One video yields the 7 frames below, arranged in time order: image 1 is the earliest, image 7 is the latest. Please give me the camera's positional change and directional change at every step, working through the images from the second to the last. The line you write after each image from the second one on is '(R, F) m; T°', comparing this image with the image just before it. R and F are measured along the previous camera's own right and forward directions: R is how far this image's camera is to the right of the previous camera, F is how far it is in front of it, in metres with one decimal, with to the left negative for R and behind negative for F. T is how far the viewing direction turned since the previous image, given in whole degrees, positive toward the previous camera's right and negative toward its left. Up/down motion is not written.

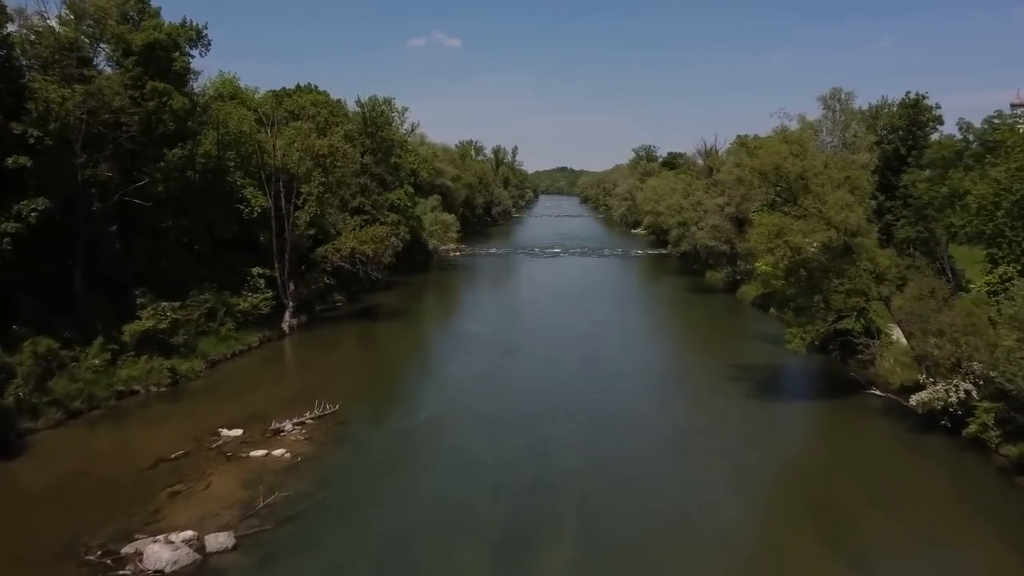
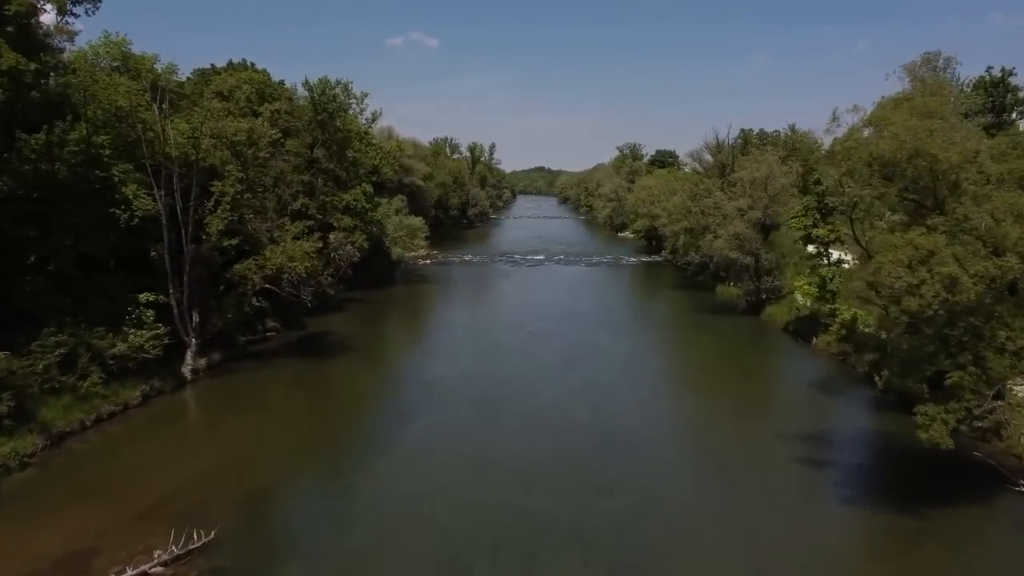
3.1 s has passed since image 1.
(0.0, +8.7) m; +2°
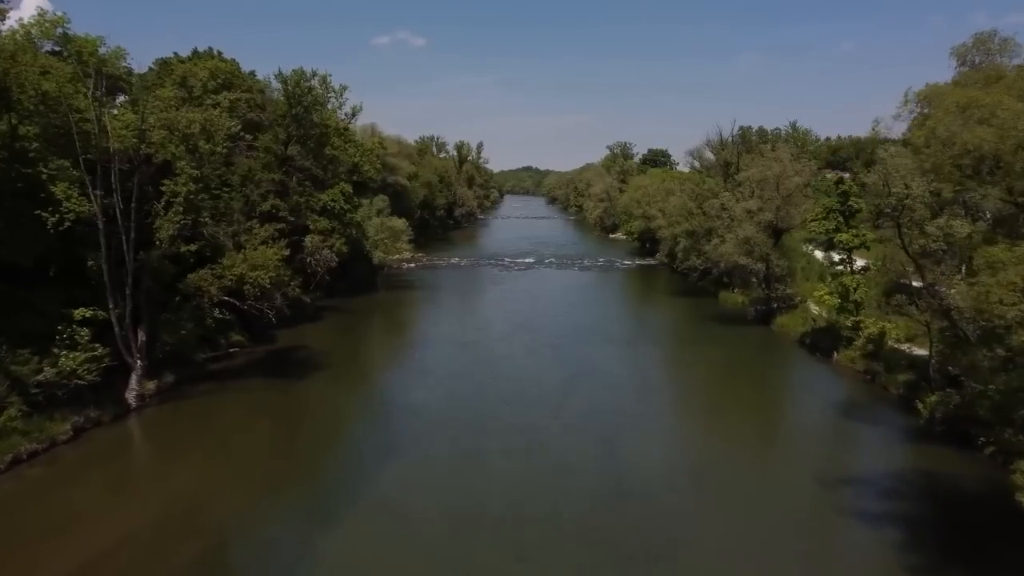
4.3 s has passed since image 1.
(-0.2, +3.2) m; +1°
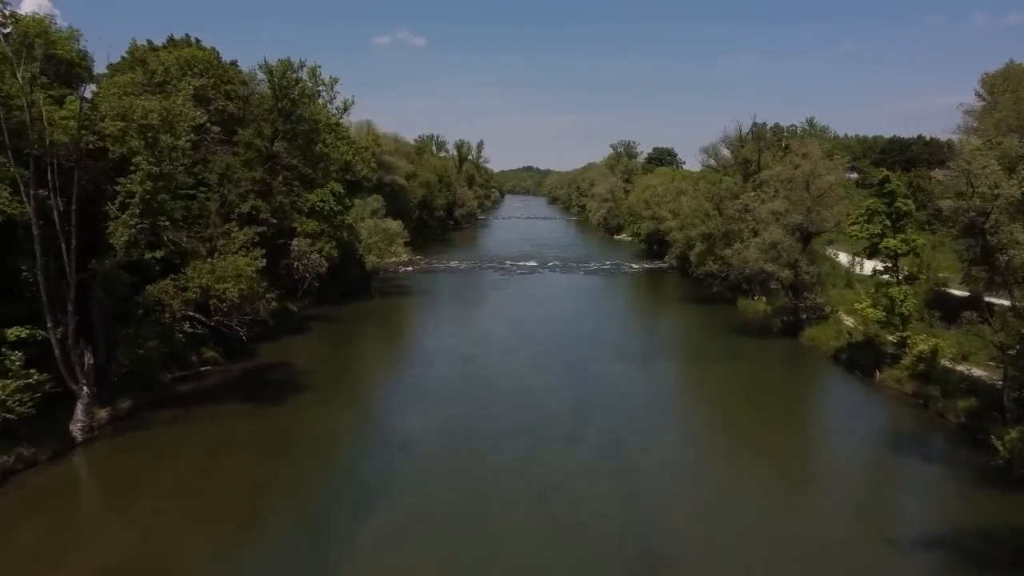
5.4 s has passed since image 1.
(-0.2, +3.2) m; 0°
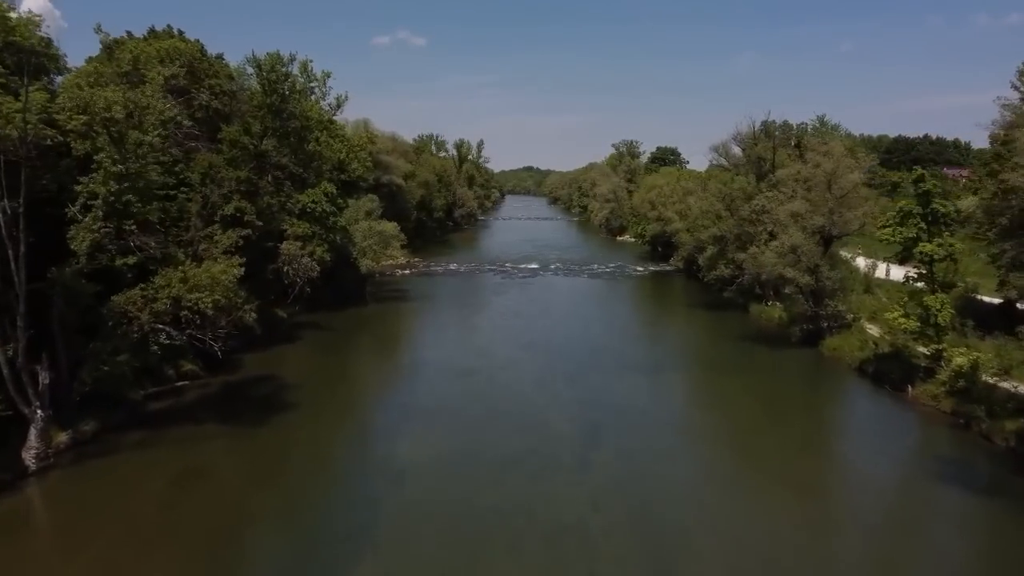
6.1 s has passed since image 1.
(-0.1, +2.1) m; 0°
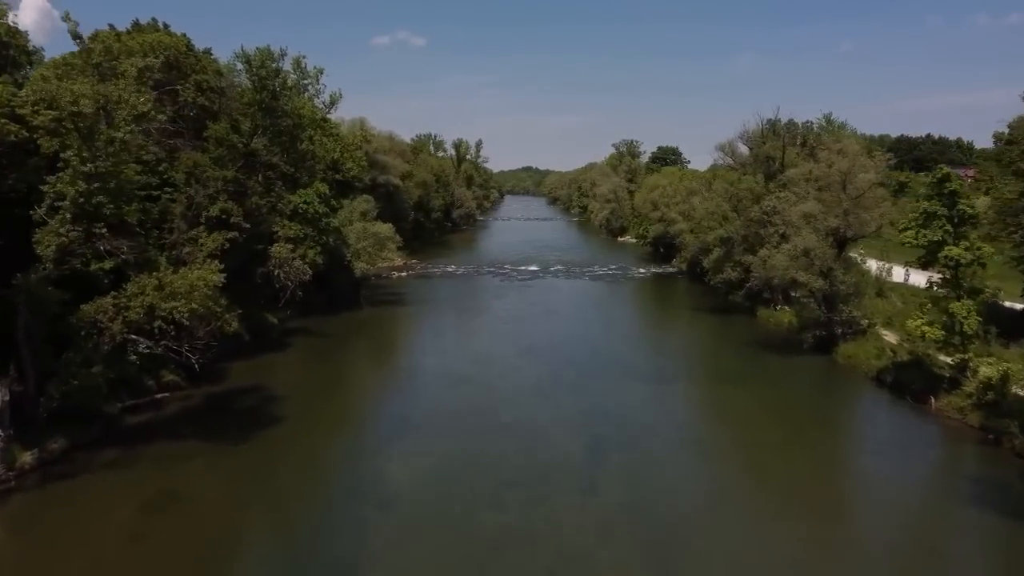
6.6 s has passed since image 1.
(0.0, +1.4) m; 0°
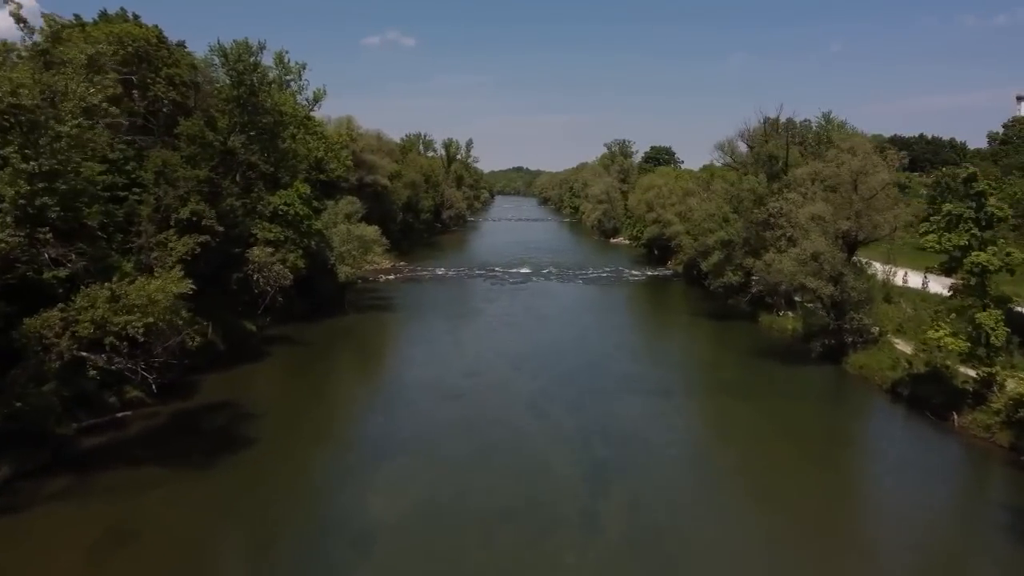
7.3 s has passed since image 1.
(0.0, +1.8) m; +1°
